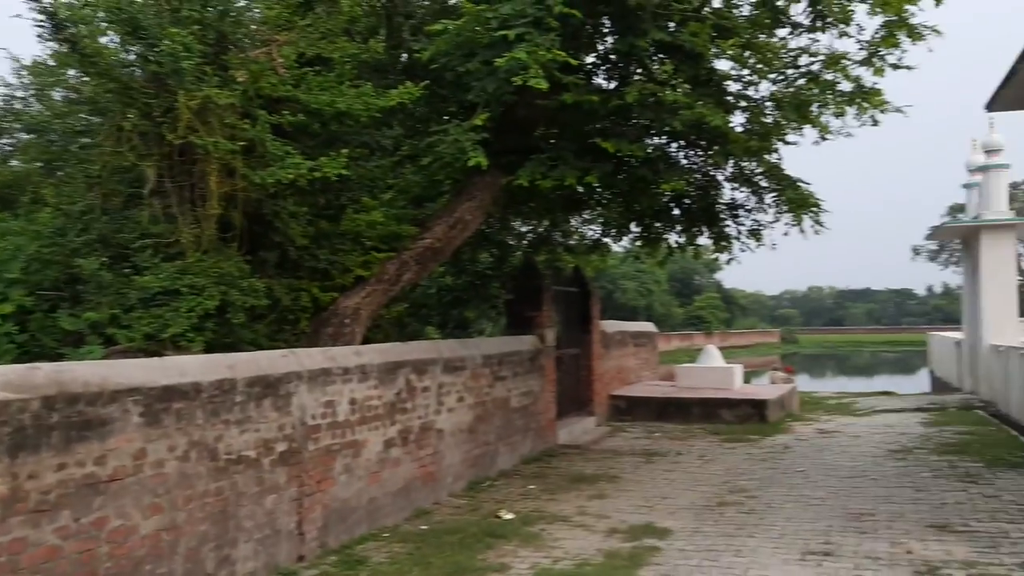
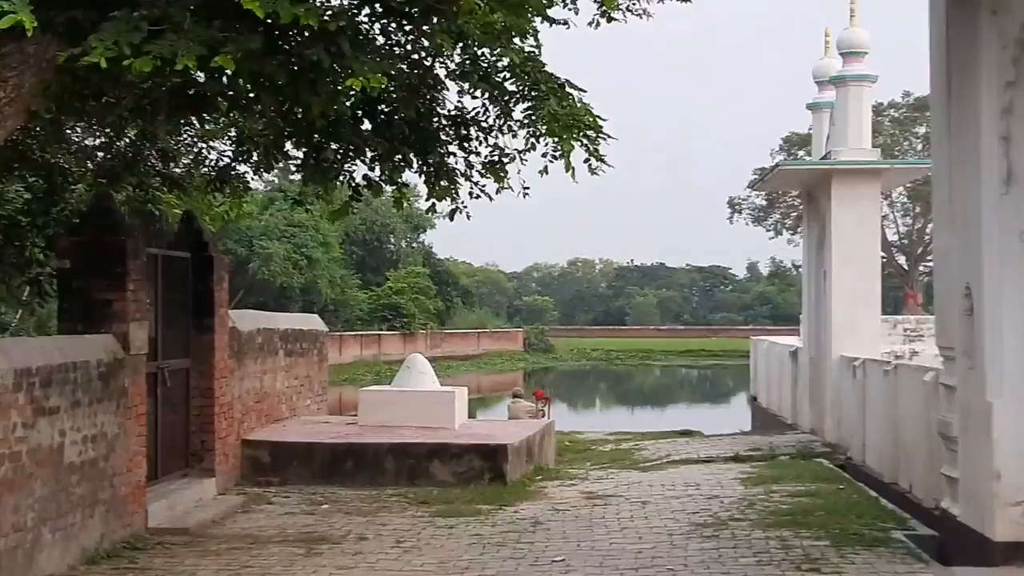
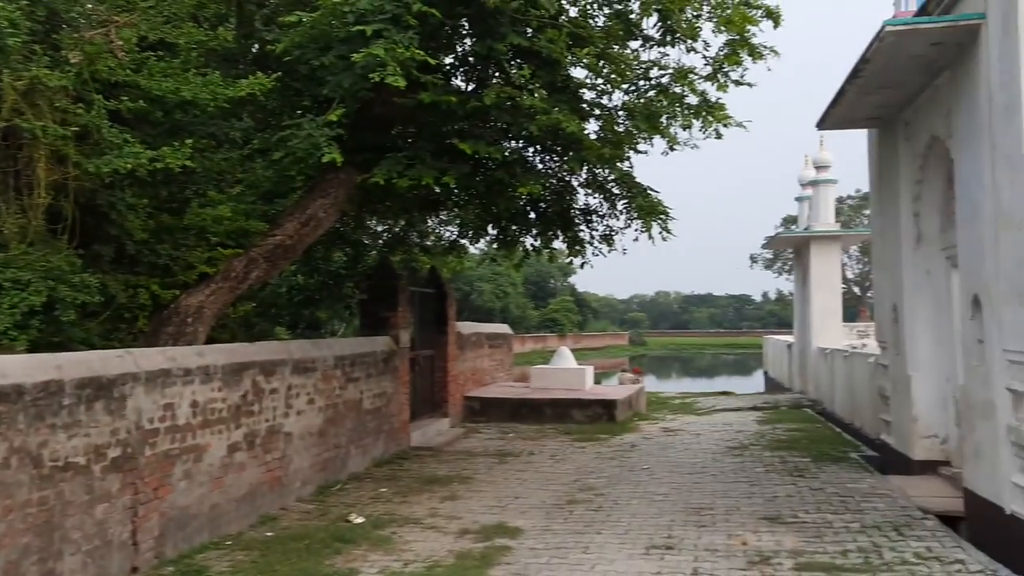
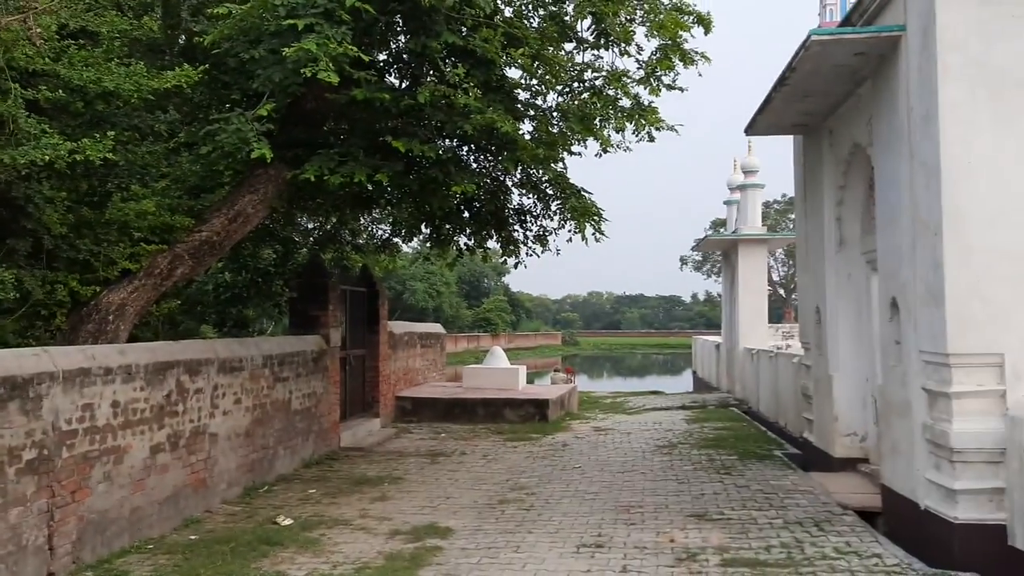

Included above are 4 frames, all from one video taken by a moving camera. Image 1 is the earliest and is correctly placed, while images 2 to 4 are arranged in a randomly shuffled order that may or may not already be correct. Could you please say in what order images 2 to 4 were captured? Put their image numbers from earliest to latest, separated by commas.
3, 4, 2
